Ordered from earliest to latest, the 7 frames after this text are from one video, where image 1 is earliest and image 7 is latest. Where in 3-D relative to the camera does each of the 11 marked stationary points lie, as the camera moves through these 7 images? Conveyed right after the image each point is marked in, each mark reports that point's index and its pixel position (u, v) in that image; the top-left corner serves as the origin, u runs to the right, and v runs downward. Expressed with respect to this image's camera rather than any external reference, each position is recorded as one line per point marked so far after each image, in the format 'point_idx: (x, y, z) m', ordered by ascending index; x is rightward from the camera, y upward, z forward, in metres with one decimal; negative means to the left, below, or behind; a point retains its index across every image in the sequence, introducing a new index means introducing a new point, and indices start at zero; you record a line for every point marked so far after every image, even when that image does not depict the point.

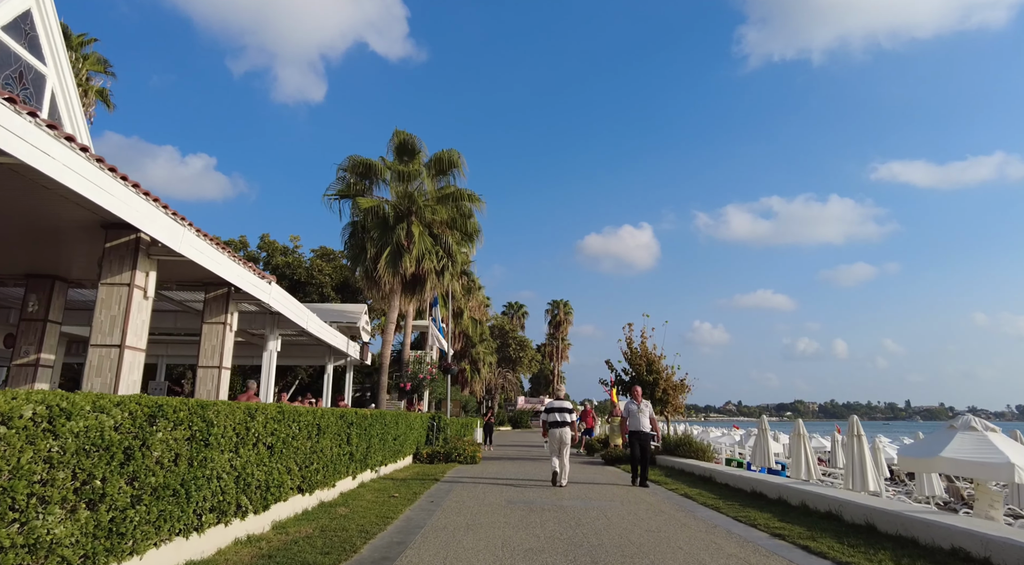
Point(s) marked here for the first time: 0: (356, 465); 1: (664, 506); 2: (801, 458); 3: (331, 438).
0: (-2.6, -3.0, +11.5) m
1: (+2.1, -3.1, +9.5) m
2: (+6.3, -3.8, +15.2) m
3: (-2.5, -2.2, +9.7) m
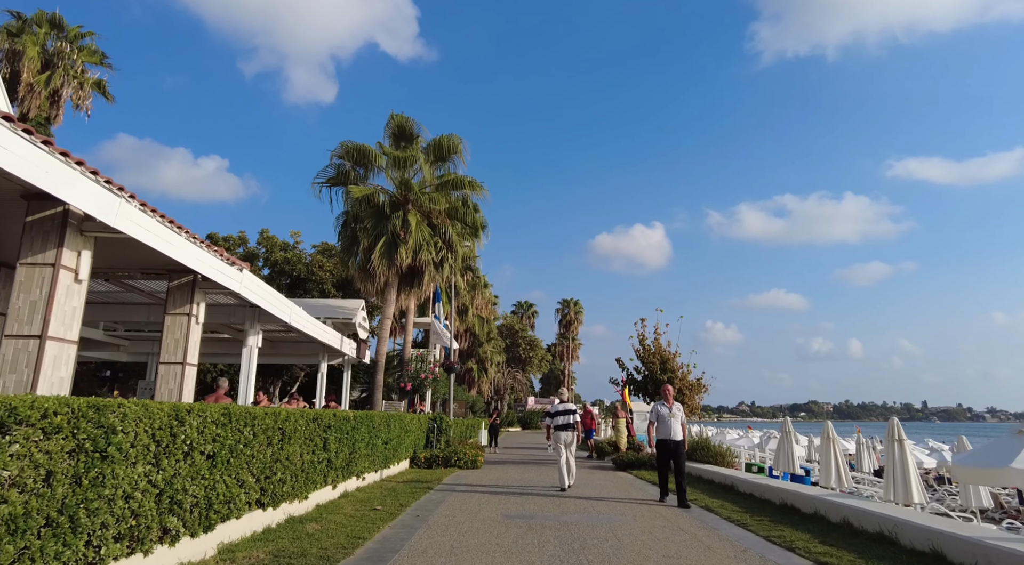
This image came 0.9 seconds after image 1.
0: (-2.6, -2.8, +10.3) m
1: (+2.0, -2.9, +8.2) m
2: (+6.4, -3.6, +13.8) m
3: (-2.6, -2.0, +8.5) m
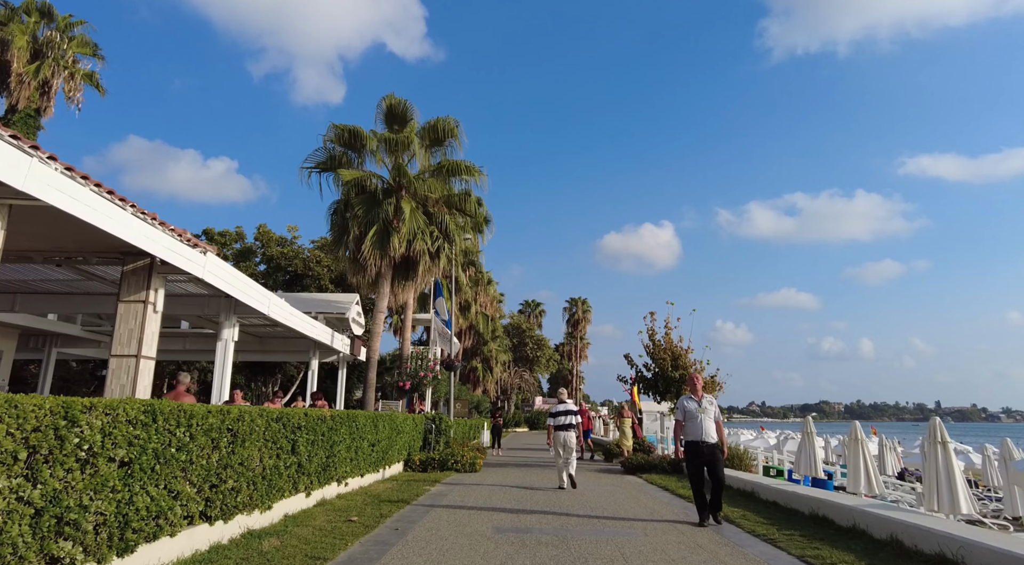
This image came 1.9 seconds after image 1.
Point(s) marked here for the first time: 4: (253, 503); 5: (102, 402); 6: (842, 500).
0: (-2.7, -2.6, +9.2) m
1: (+1.9, -2.6, +7.0) m
2: (+6.3, -3.4, +12.6) m
3: (-2.7, -1.8, +7.4) m
4: (-2.7, -2.3, +7.4) m
5: (-2.8, -0.8, +4.6) m
6: (+4.0, -2.6, +8.4) m
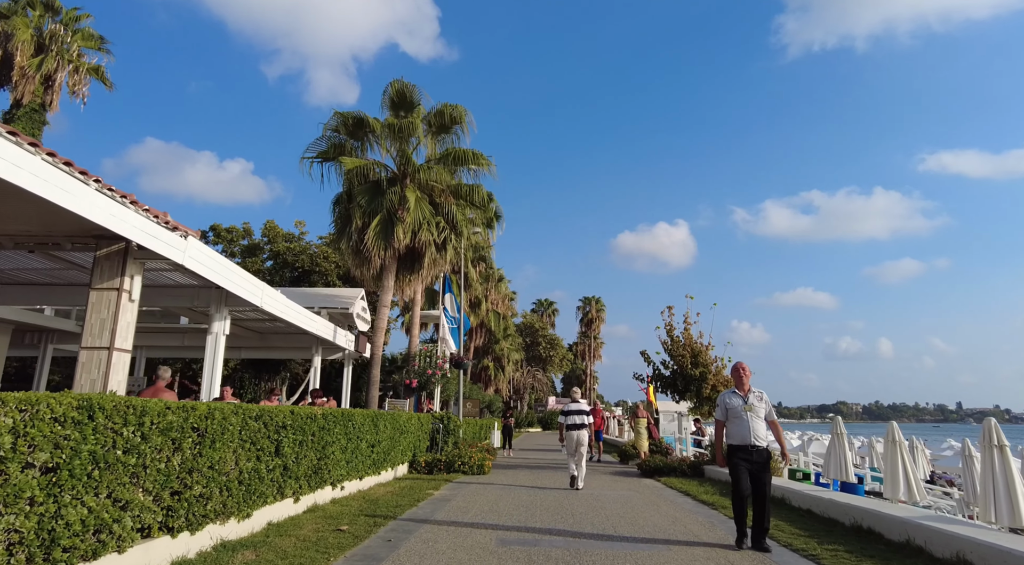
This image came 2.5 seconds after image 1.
0: (-2.6, -2.4, +8.4) m
1: (+2.0, -2.4, +6.2) m
2: (+6.5, -3.2, +11.6) m
3: (-2.6, -1.6, +6.6) m
4: (-2.7, -2.2, +6.6) m
5: (-2.8, -0.6, +3.9) m
6: (+4.1, -2.5, +7.5) m
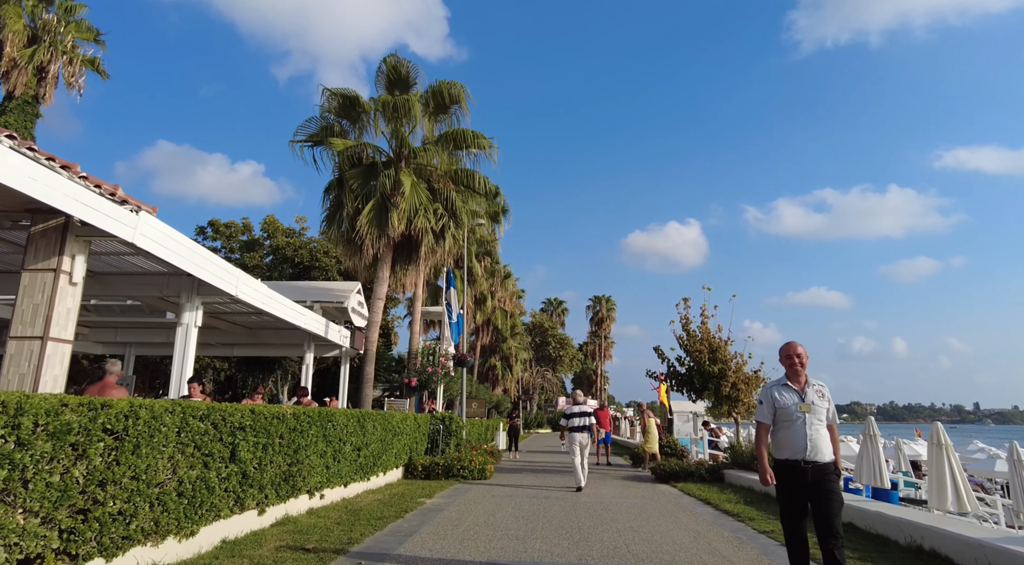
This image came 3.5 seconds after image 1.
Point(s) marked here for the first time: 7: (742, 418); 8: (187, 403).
0: (-2.7, -2.2, +7.3) m
1: (+1.9, -2.2, +5.0) m
2: (+6.5, -3.0, +10.4) m
3: (-2.7, -1.4, +5.5) m
4: (-2.8, -2.0, +5.5) m
5: (-2.9, -0.4, +2.8) m
6: (+4.0, -2.2, +6.3) m
7: (+5.4, -3.2, +16.3) m
8: (-2.7, -1.0, +5.8) m
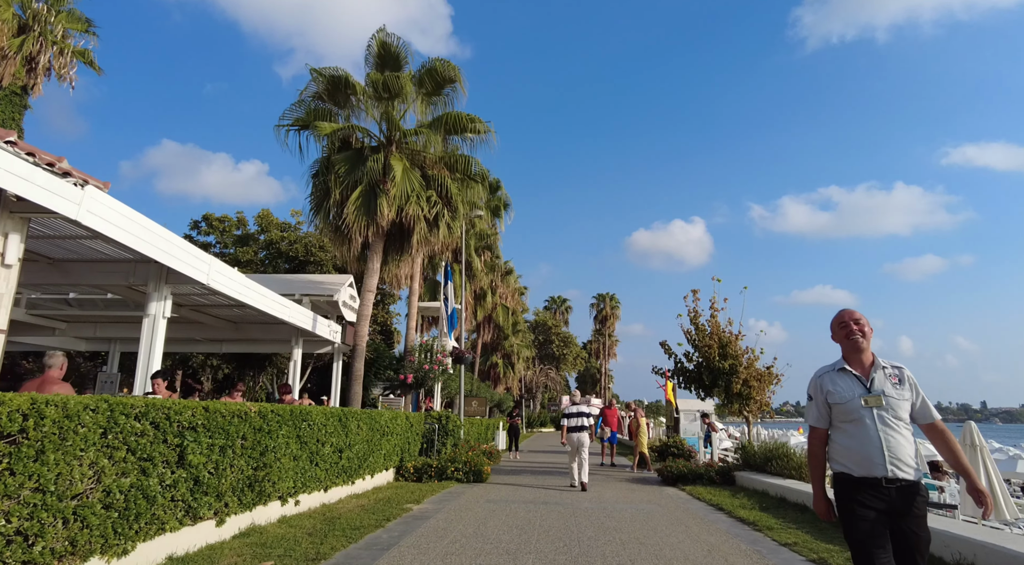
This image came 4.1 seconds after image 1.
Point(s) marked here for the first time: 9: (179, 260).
0: (-2.8, -2.0, +6.4) m
1: (+1.8, -2.0, +4.1) m
2: (+6.4, -2.8, +9.5) m
3: (-2.8, -1.2, +4.6) m
4: (-2.9, -1.8, +4.6) m
5: (-3.0, -0.2, +1.9) m
6: (+3.9, -2.0, +5.4) m
7: (+5.4, -3.0, +15.4) m
8: (-2.8, -0.8, +4.9) m
9: (-4.6, +0.3, +9.4) m
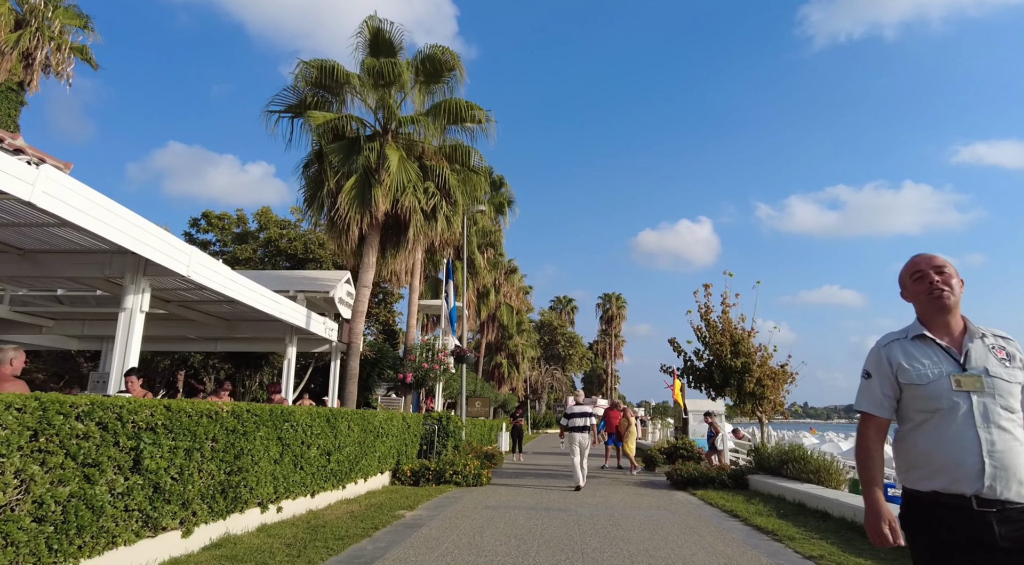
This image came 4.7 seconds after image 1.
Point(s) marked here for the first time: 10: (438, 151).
0: (-2.8, -1.9, +5.8) m
1: (+1.7, -1.9, +3.5) m
2: (+6.4, -2.6, +8.8) m
3: (-2.9, -1.1, +4.0) m
4: (-2.9, -1.7, +4.0) m
5: (-3.1, -0.1, +1.3) m
6: (+3.9, -1.9, +4.7) m
7: (+5.4, -2.9, +14.8) m
8: (-2.8, -0.7, +4.3) m
9: (-4.6, +0.4, +8.9) m
10: (-1.6, +2.9, +14.9) m
